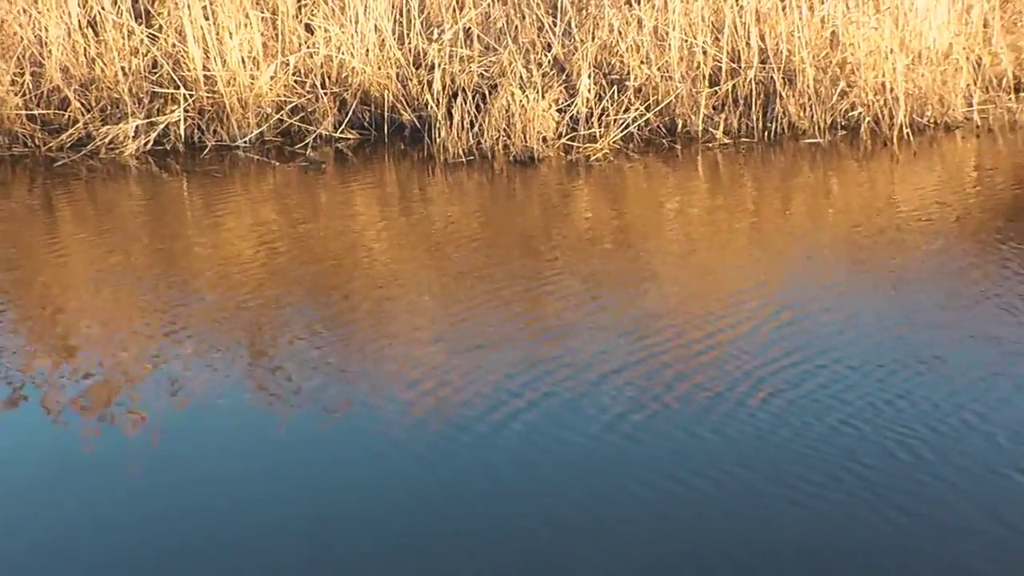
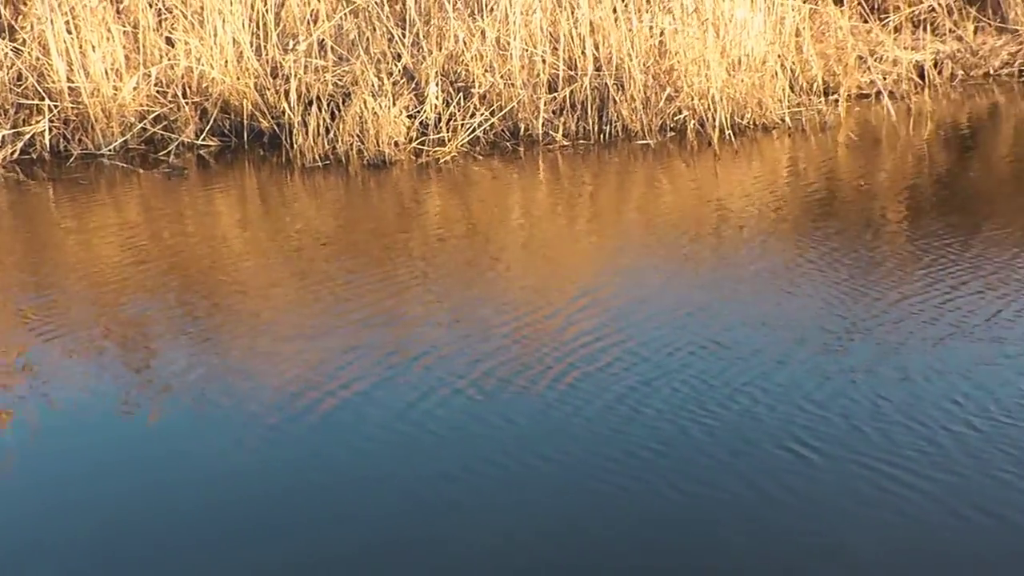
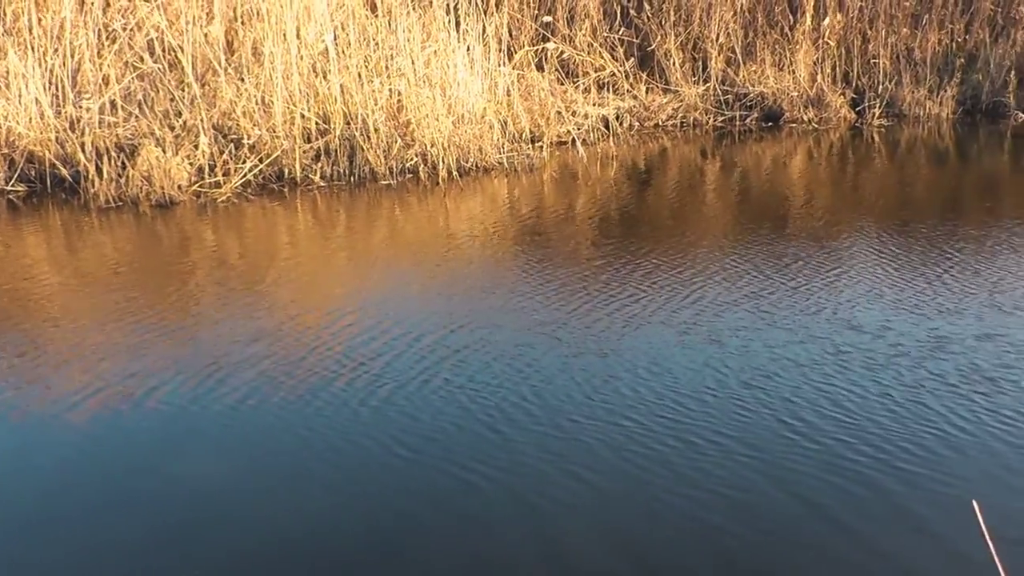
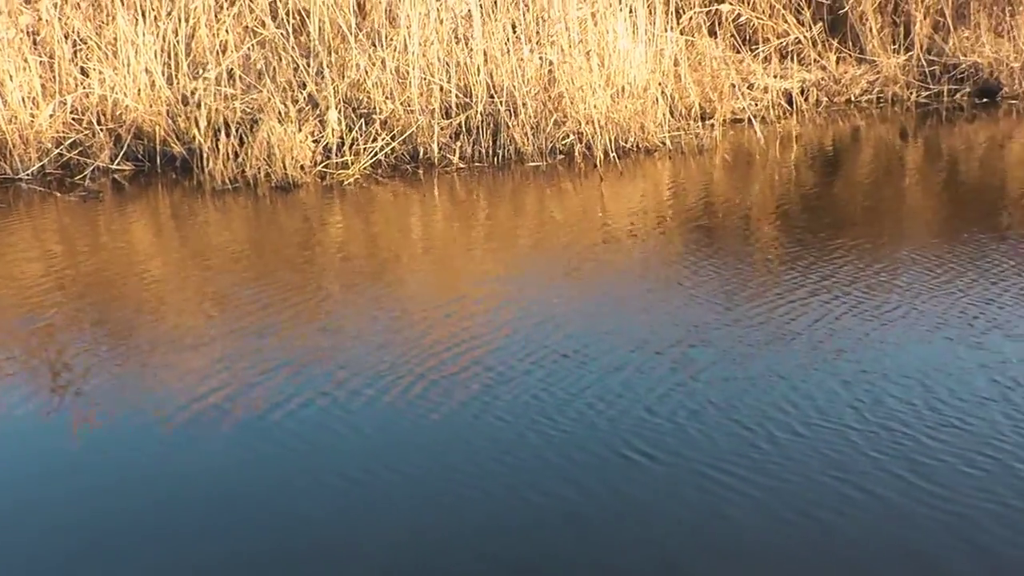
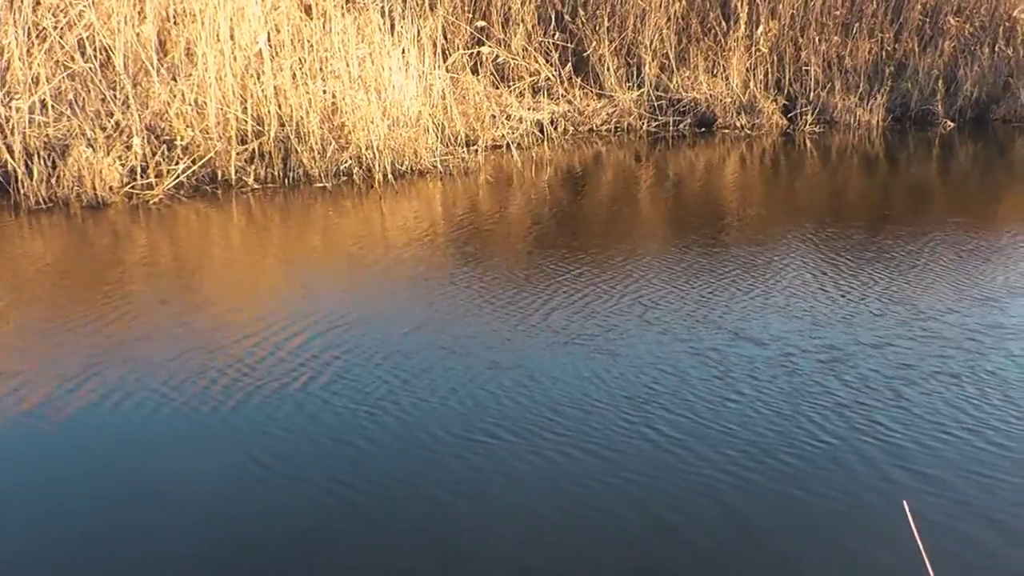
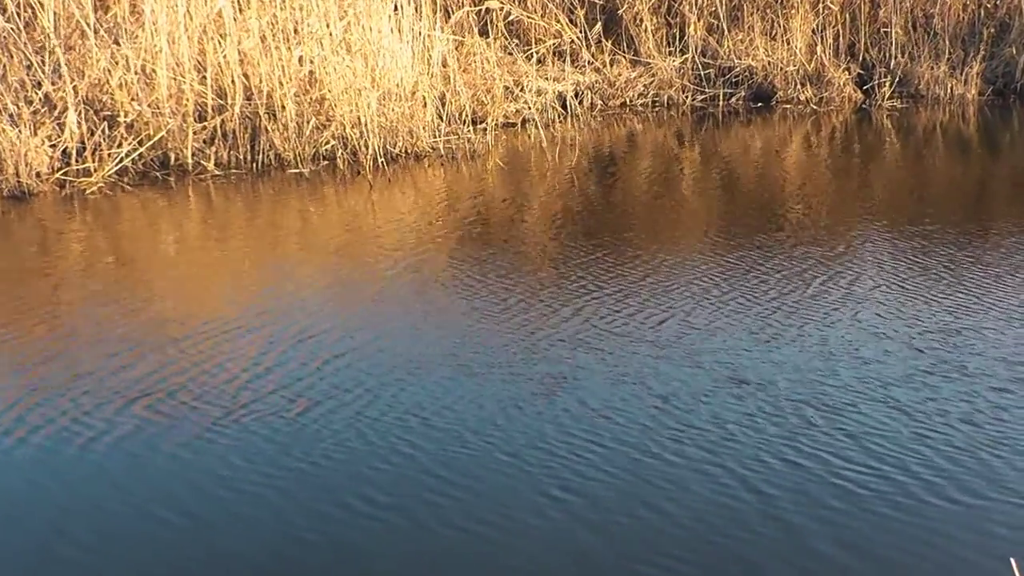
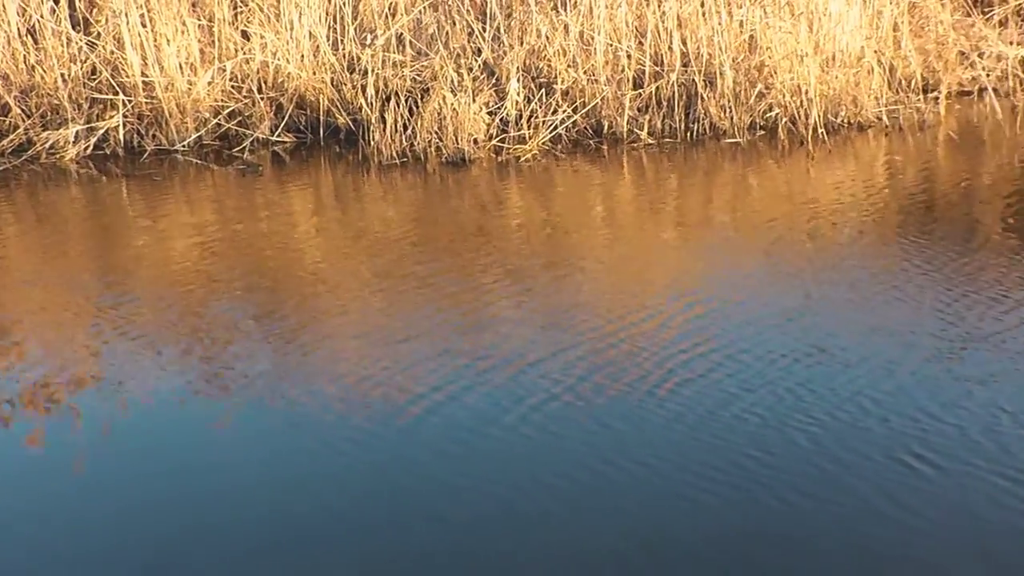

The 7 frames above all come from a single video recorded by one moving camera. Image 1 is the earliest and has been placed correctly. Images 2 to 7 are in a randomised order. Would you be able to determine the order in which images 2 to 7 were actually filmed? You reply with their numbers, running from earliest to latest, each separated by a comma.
7, 2, 4, 3, 5, 6
